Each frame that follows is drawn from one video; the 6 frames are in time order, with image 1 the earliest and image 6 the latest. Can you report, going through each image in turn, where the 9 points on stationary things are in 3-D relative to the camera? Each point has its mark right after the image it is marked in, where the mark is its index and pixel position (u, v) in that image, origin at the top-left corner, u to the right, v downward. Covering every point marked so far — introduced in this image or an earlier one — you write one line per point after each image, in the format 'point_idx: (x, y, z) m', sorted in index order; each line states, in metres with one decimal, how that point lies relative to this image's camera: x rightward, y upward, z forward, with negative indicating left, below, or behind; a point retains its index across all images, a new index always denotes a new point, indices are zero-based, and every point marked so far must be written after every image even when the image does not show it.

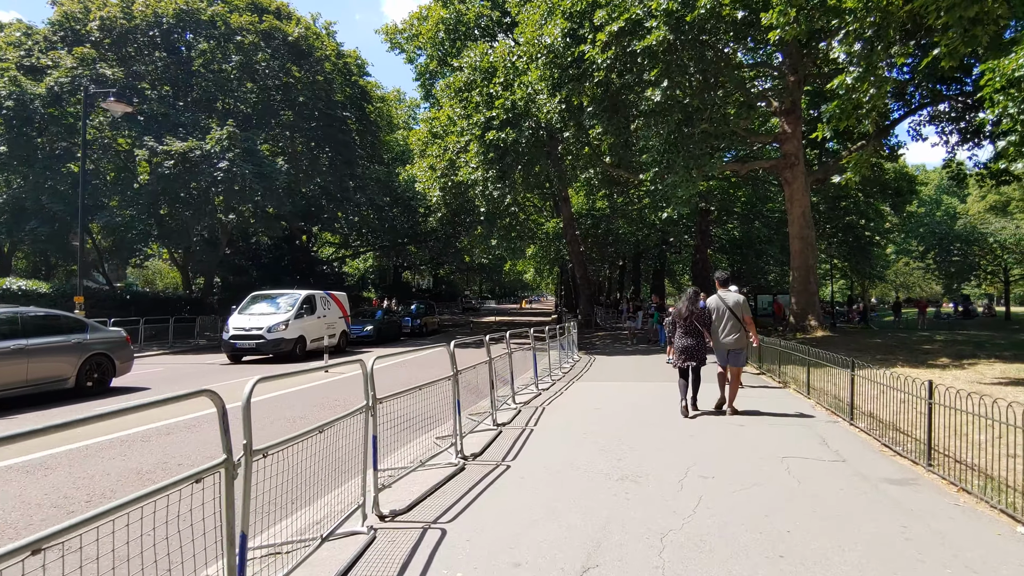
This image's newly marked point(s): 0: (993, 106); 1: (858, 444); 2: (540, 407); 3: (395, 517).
0: (+9.9, +3.8, +12.1) m
1: (+3.3, -1.5, +5.7) m
2: (+0.4, -1.6, +8.0) m
3: (-0.8, -1.5, +3.9) m
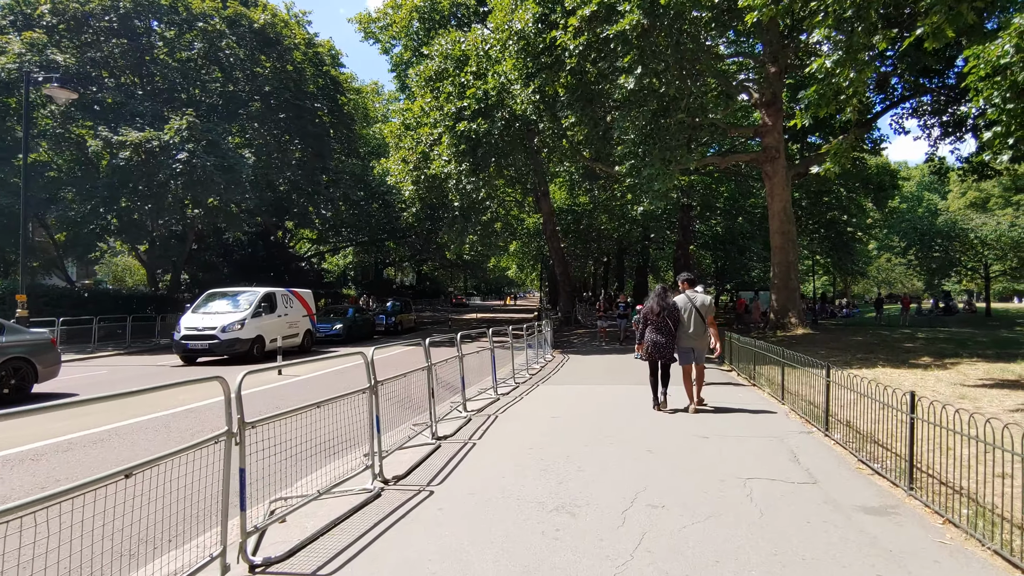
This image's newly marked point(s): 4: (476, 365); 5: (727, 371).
0: (+9.2, +3.8, +11.7) m
1: (+2.8, -1.5, +5.1) m
2: (-0.3, -1.6, +7.4) m
3: (-1.3, -1.5, +3.3) m
4: (-0.5, -1.2, +8.6) m
5: (+4.5, -1.7, +12.2) m
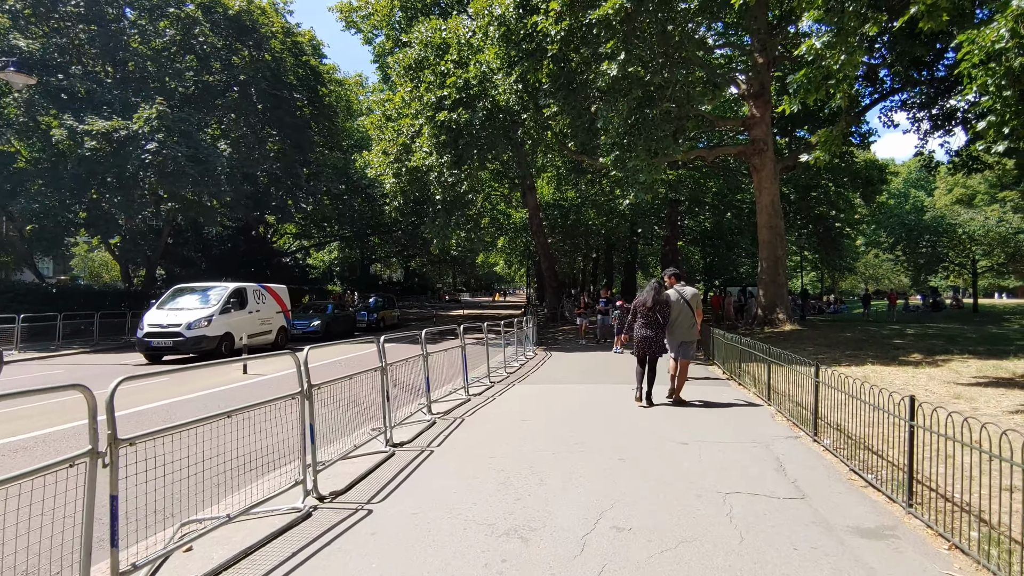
0: (+8.7, +3.9, +11.3) m
1: (+2.4, -1.4, +4.7) m
2: (-0.6, -1.5, +6.9) m
3: (-1.6, -1.5, +2.7) m
4: (-0.9, -1.1, +8.1) m
5: (+4.0, -1.6, +11.8) m
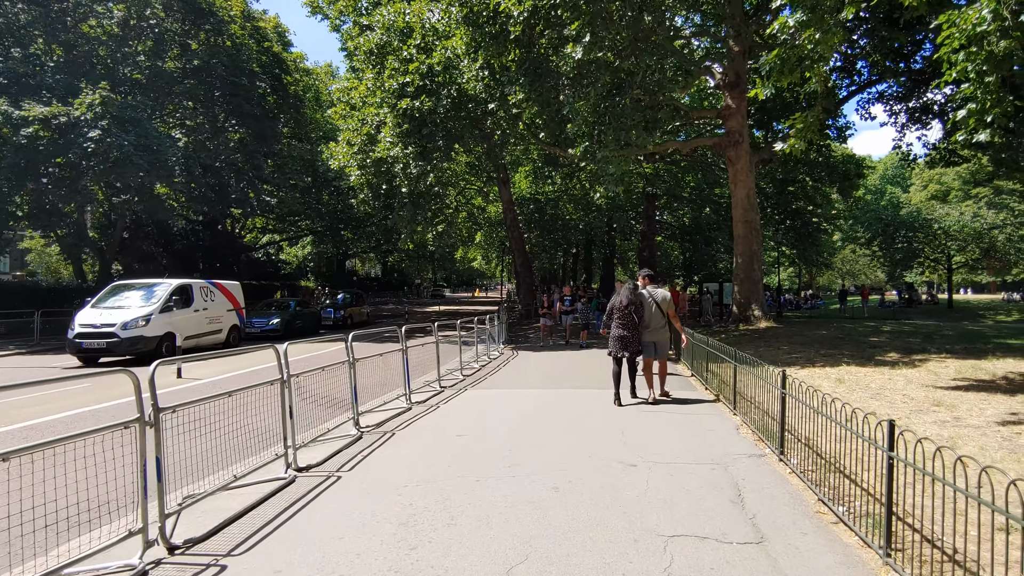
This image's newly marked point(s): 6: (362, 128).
0: (+7.9, +4.0, +10.7) m
1: (+1.9, -1.4, +4.0) m
2: (-1.3, -1.5, +6.1) m
3: (-2.2, -1.5, +2.0) m
4: (-1.6, -1.0, +7.4) m
5: (+3.2, -1.6, +11.2) m
6: (-5.1, +5.4, +20.0) m
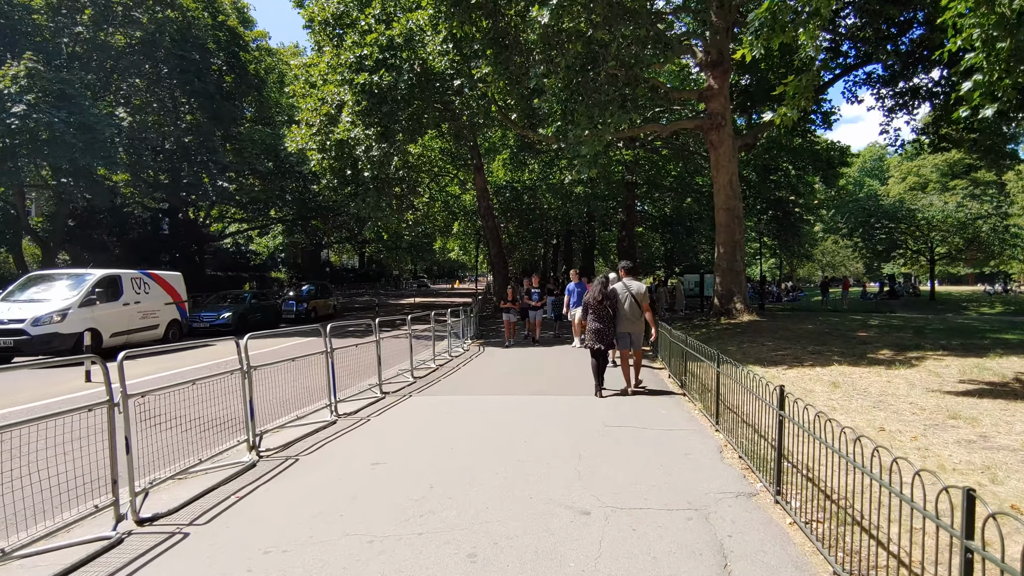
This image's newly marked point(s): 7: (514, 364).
0: (+7.2, +4.1, +9.7) m
1: (+1.4, -1.4, +2.9) m
2: (-1.8, -1.4, +4.9) m
3: (-2.6, -1.5, +0.7) m
4: (-2.2, -0.9, +6.1) m
5: (+2.5, -1.4, +10.1) m
6: (-6.1, +5.7, +18.6) m
7: (0.0, -1.4, +10.4) m
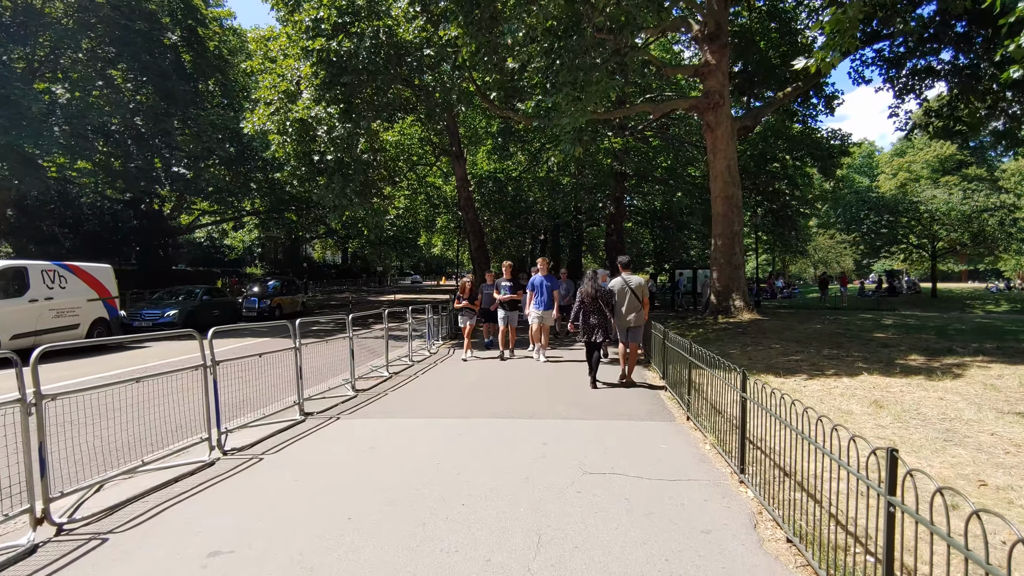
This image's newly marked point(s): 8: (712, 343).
0: (+6.8, +4.2, +8.2) m
1: (+1.0, -1.3, +1.2) m
2: (-2.2, -1.3, +3.2) m
3: (-2.9, -1.4, -1.0) m
4: (-2.6, -0.9, +4.4) m
5: (+2.0, -1.3, +8.5) m
6: (-6.7, +5.9, +16.8) m
7: (-0.5, -1.3, +8.8) m
8: (+4.0, -1.1, +11.8) m
